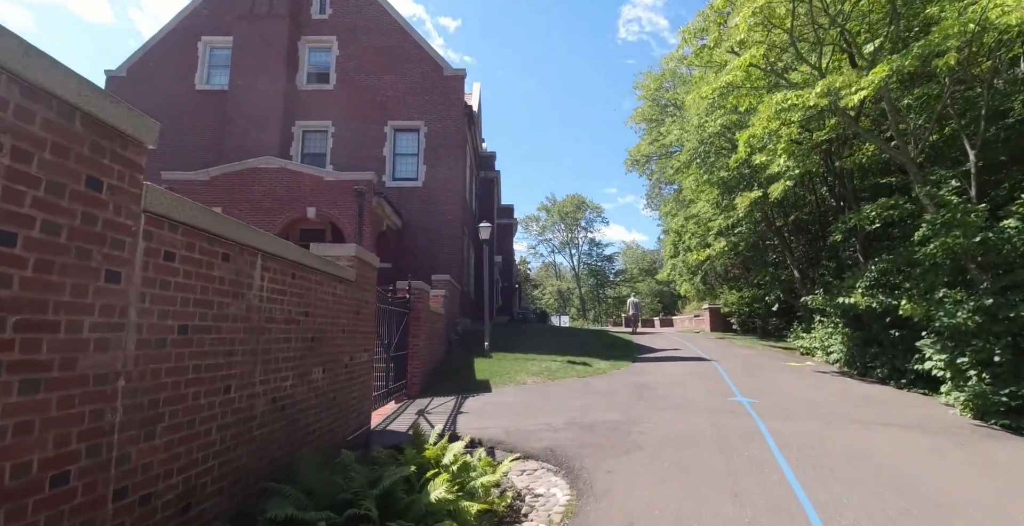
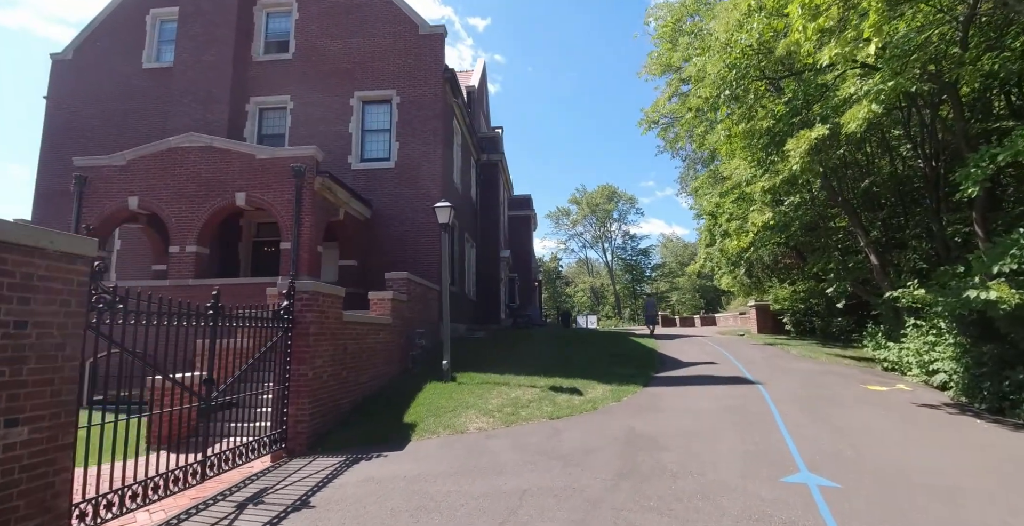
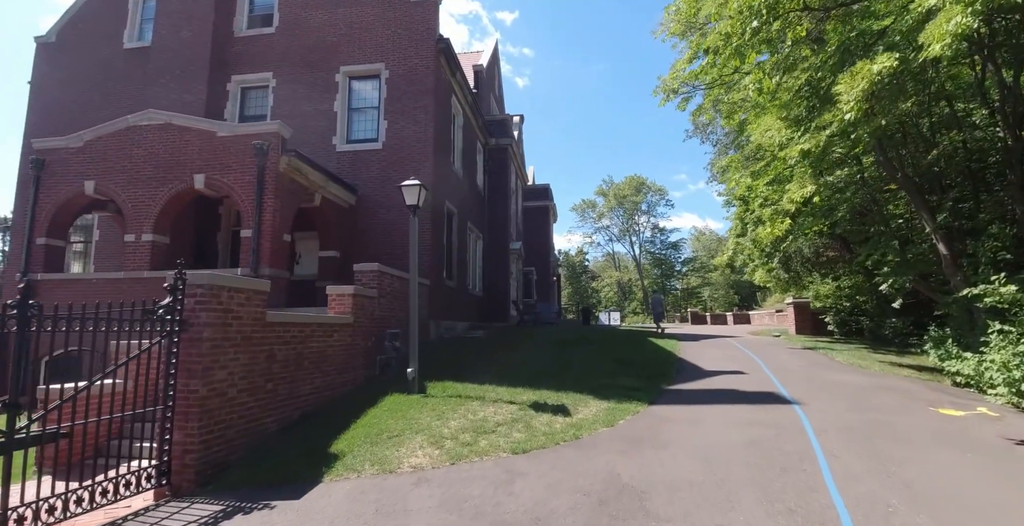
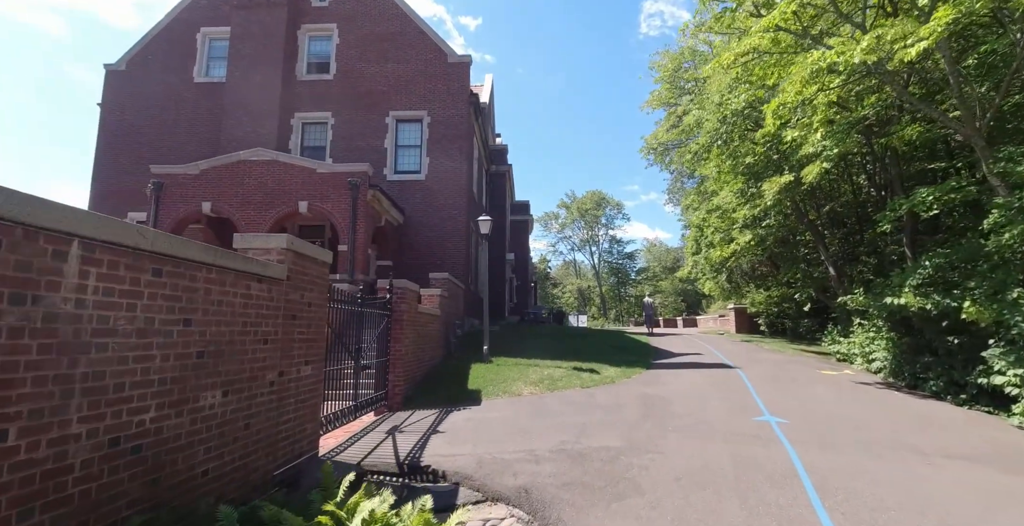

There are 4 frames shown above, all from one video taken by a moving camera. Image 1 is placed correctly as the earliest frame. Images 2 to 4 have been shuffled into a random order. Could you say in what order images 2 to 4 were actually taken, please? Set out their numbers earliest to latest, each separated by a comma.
4, 2, 3
